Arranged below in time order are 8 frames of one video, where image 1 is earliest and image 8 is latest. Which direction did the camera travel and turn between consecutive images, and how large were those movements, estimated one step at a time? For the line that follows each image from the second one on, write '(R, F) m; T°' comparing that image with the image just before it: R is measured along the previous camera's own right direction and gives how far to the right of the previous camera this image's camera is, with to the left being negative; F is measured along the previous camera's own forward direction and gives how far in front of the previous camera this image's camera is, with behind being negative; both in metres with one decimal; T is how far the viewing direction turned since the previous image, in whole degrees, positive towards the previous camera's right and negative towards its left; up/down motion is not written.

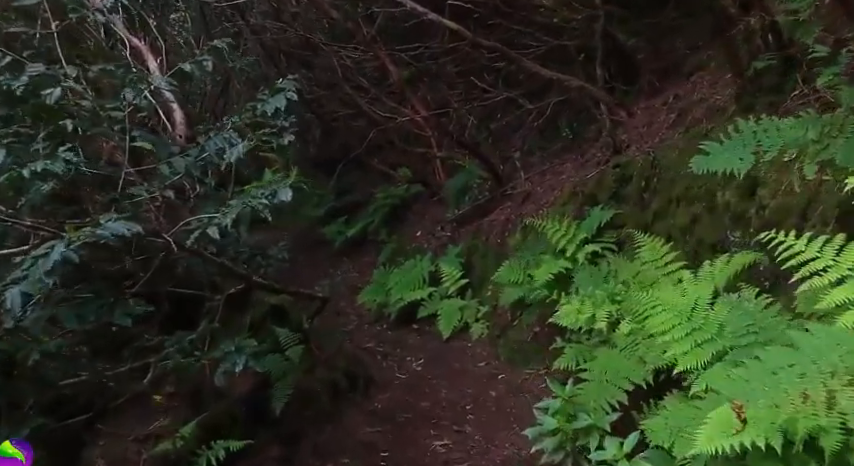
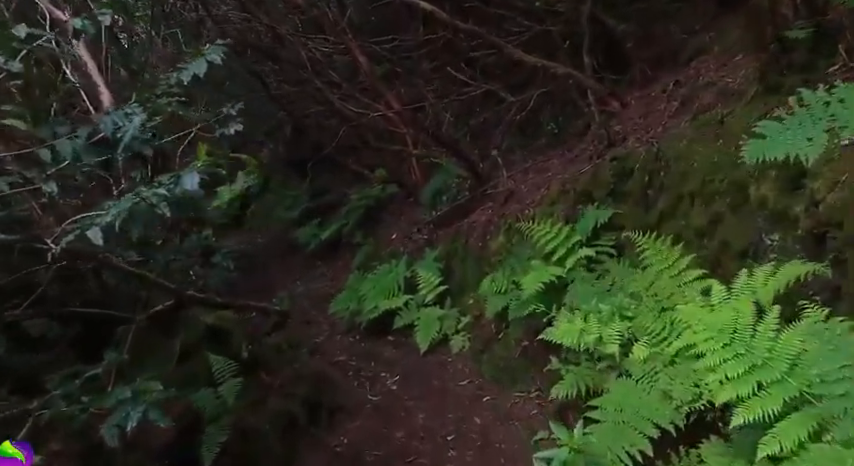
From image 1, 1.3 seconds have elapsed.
(0.0, +0.8) m; +2°
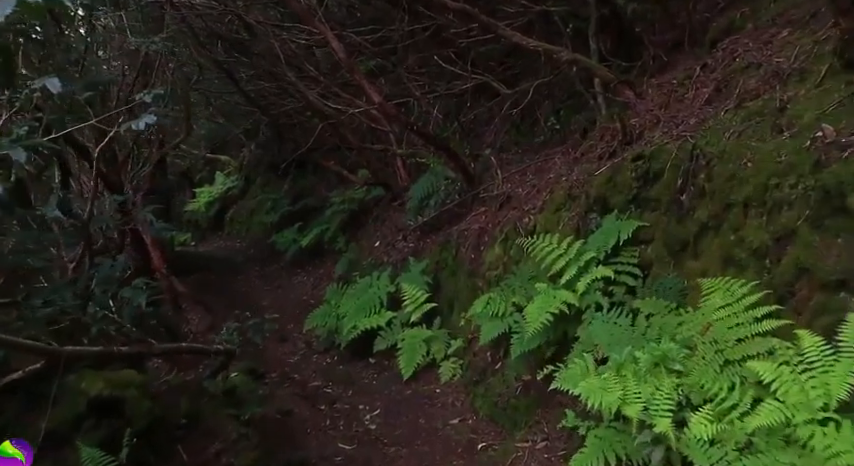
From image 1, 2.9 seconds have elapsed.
(+0.1, +1.1) m; +1°
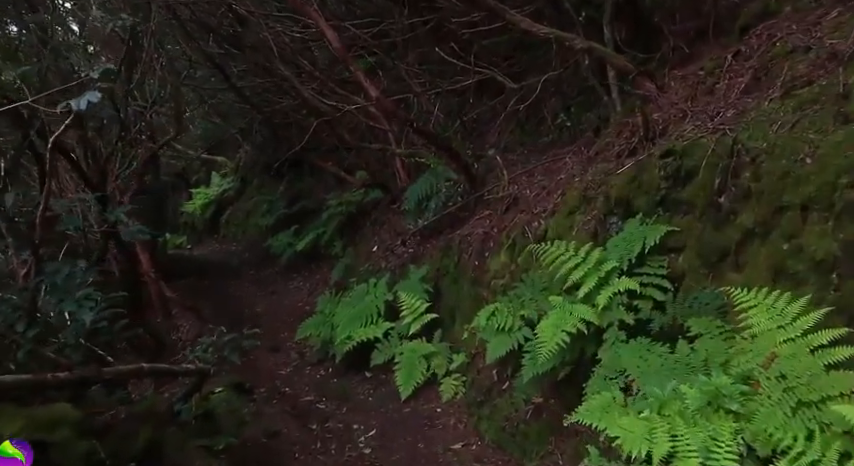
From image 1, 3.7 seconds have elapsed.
(0.0, +0.6) m; 0°
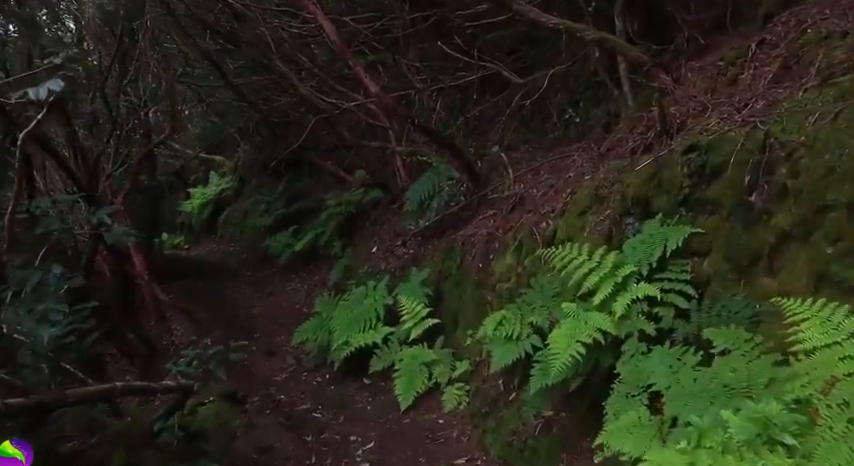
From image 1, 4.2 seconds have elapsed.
(0.0, +0.3) m; 0°
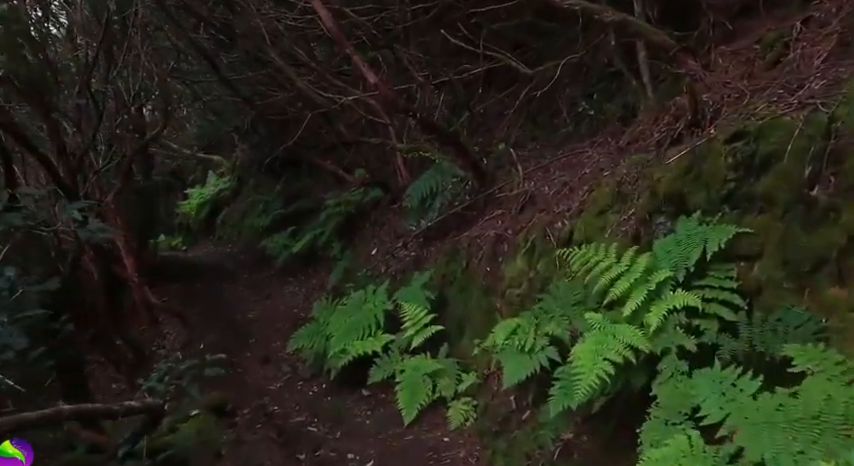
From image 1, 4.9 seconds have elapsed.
(0.0, +0.5) m; 0°
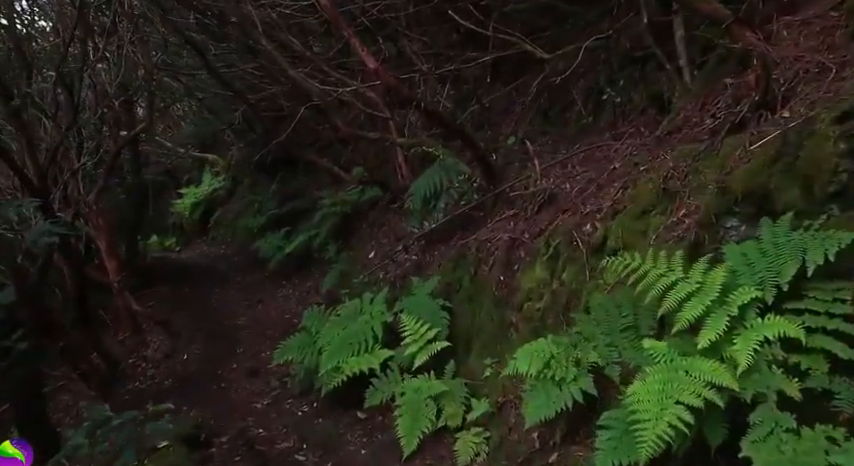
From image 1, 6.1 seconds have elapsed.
(0.0, +0.8) m; 0°
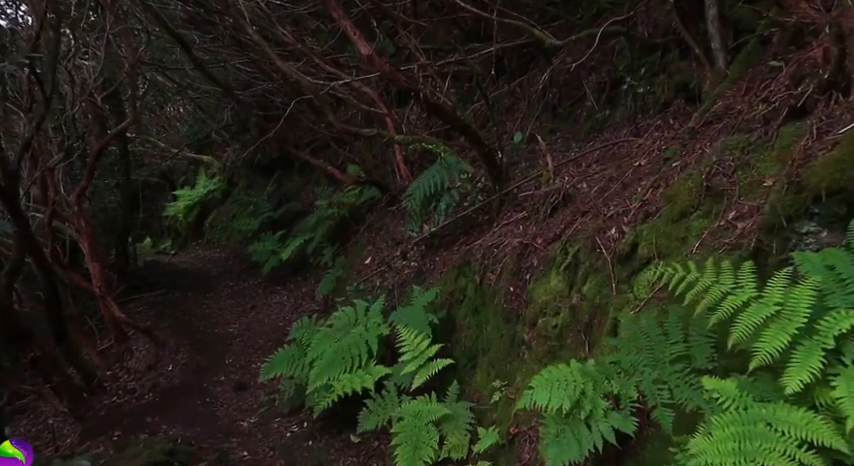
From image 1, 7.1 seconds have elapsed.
(0.0, +0.6) m; 0°
